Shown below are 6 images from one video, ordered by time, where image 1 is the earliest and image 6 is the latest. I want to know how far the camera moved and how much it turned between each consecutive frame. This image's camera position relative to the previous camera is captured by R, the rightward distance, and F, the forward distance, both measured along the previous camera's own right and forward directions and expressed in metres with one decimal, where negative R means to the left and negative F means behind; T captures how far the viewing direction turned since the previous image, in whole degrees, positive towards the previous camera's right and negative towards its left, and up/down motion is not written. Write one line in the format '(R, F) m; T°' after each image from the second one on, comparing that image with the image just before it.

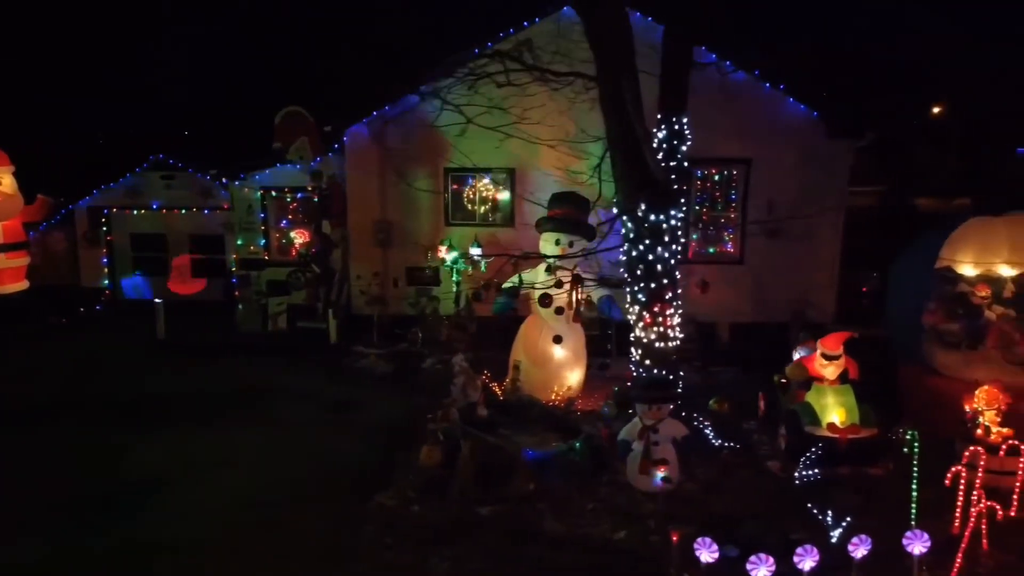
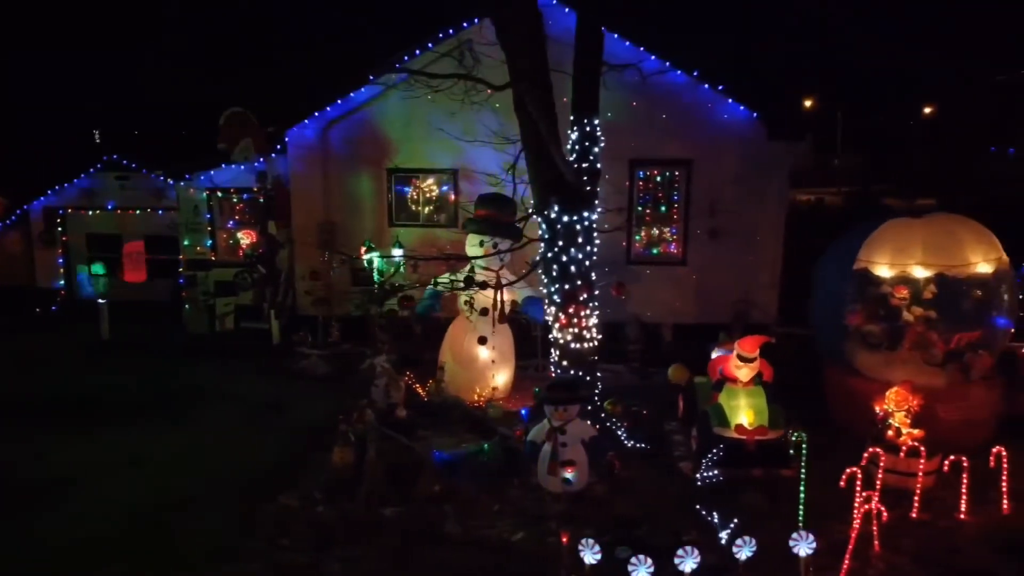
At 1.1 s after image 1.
(+0.5, 0.0) m; 0°
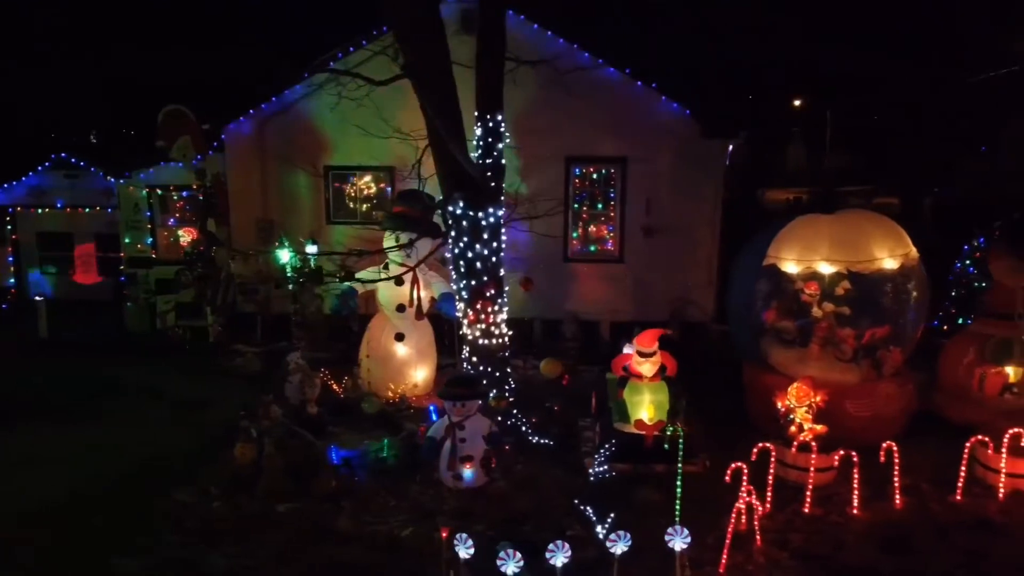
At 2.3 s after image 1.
(+0.6, 0.0) m; 0°
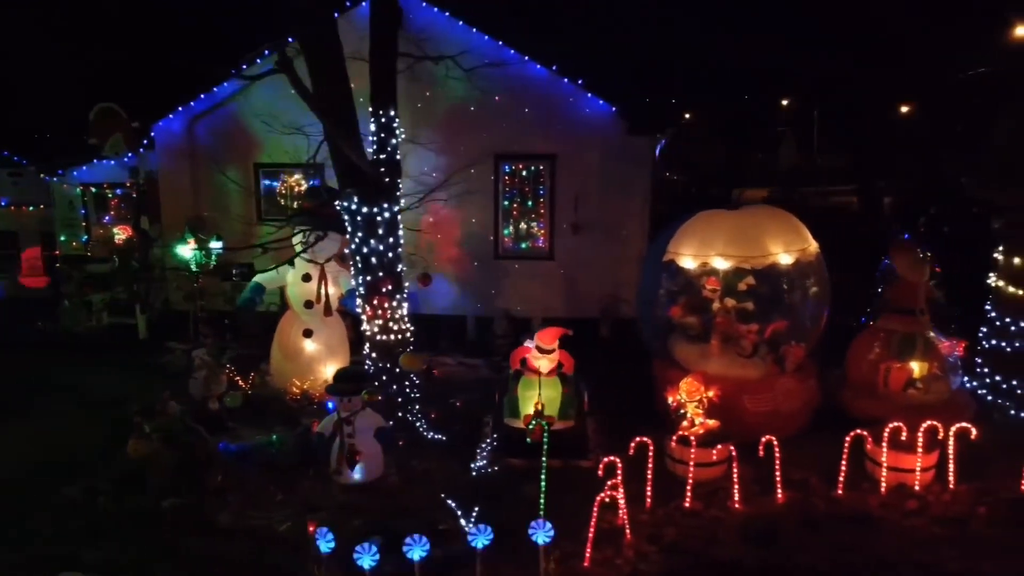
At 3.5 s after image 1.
(+0.6, 0.0) m; 0°
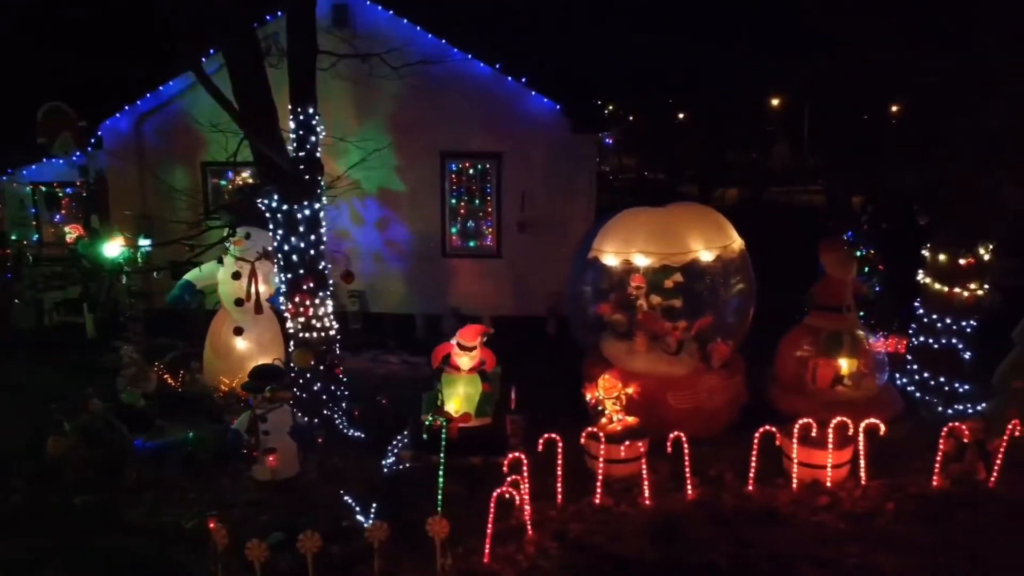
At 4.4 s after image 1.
(+0.5, 0.0) m; 0°
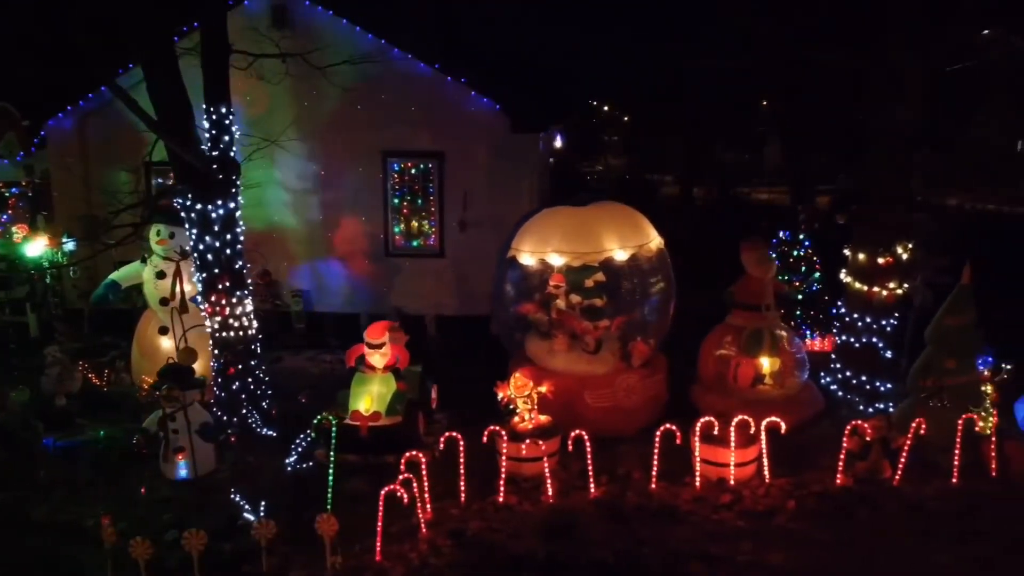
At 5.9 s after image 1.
(+0.5, 0.0) m; 0°
